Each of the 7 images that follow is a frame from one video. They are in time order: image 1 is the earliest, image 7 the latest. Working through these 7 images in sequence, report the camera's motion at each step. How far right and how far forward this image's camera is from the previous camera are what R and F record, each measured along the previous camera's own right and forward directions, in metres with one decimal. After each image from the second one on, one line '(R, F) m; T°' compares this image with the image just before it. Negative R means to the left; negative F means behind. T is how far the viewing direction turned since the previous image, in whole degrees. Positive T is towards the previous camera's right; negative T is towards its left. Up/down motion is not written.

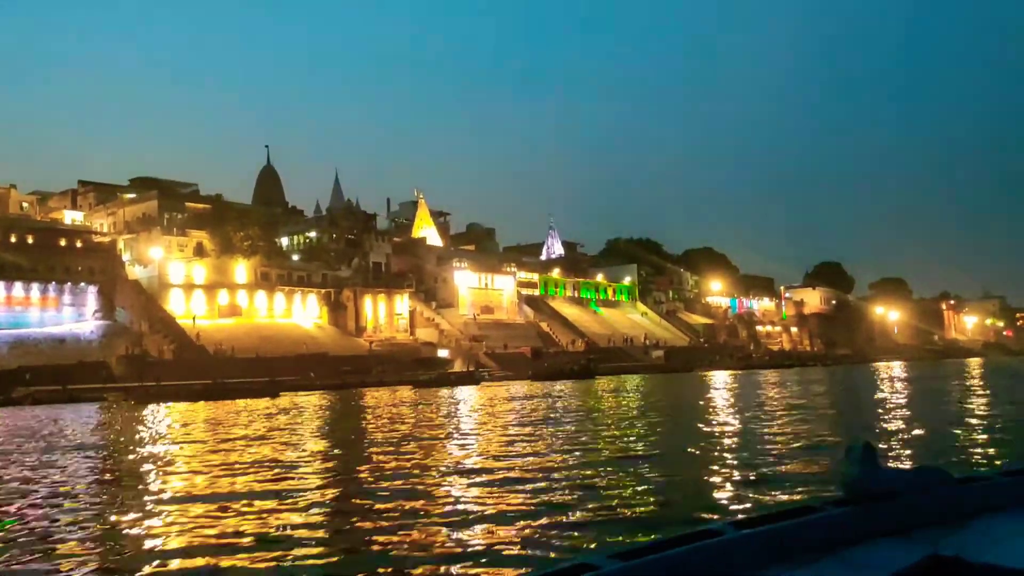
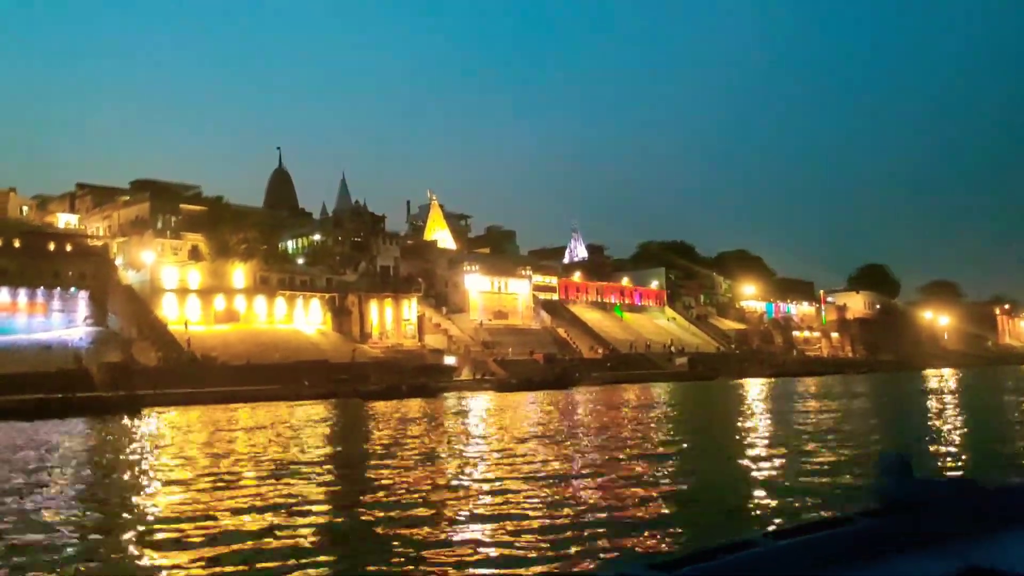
(+1.8, +2.4) m; -3°
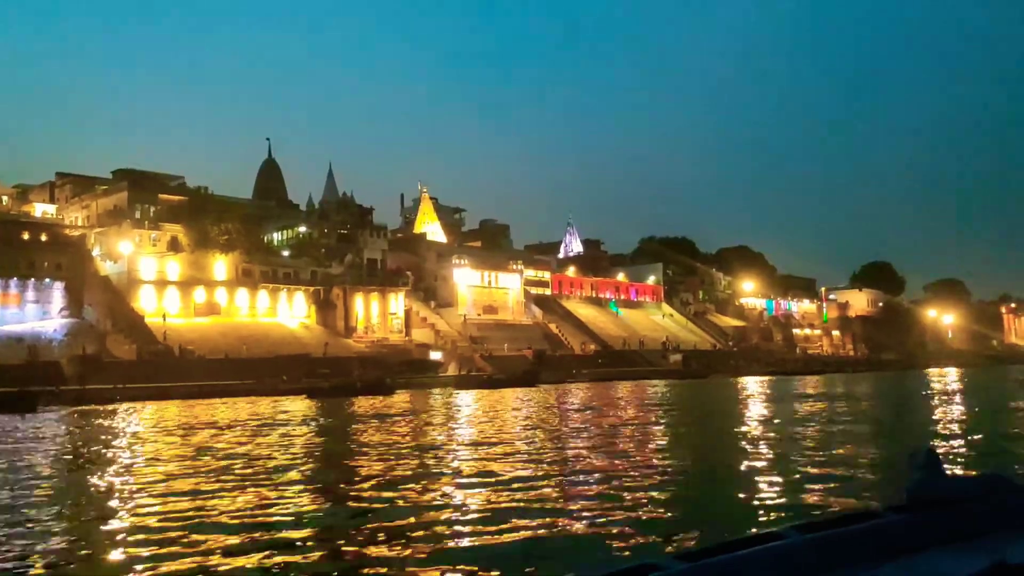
(+1.0, +1.0) m; 0°
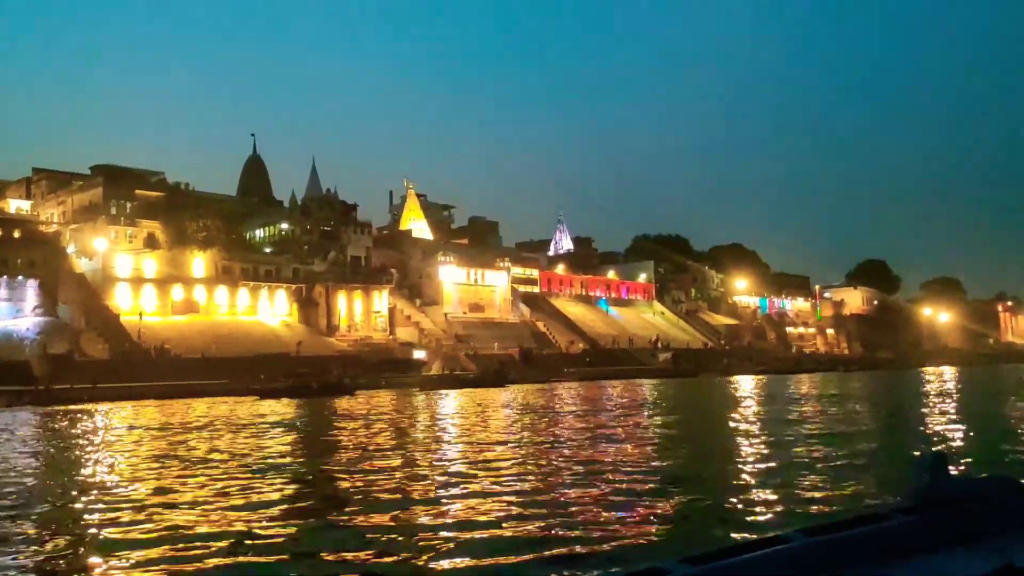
(+0.7, +0.7) m; 0°
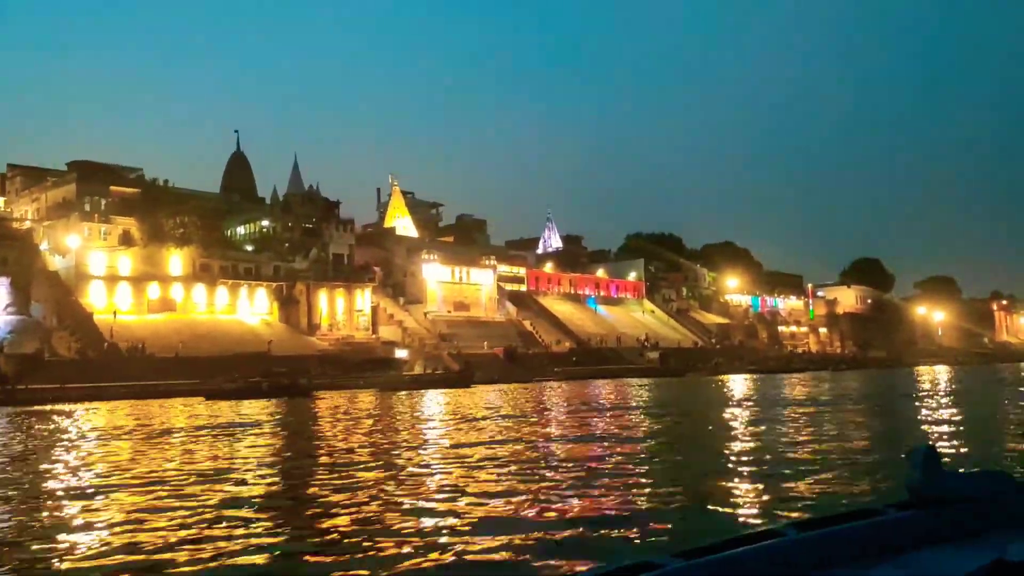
(+0.7, +0.7) m; 0°
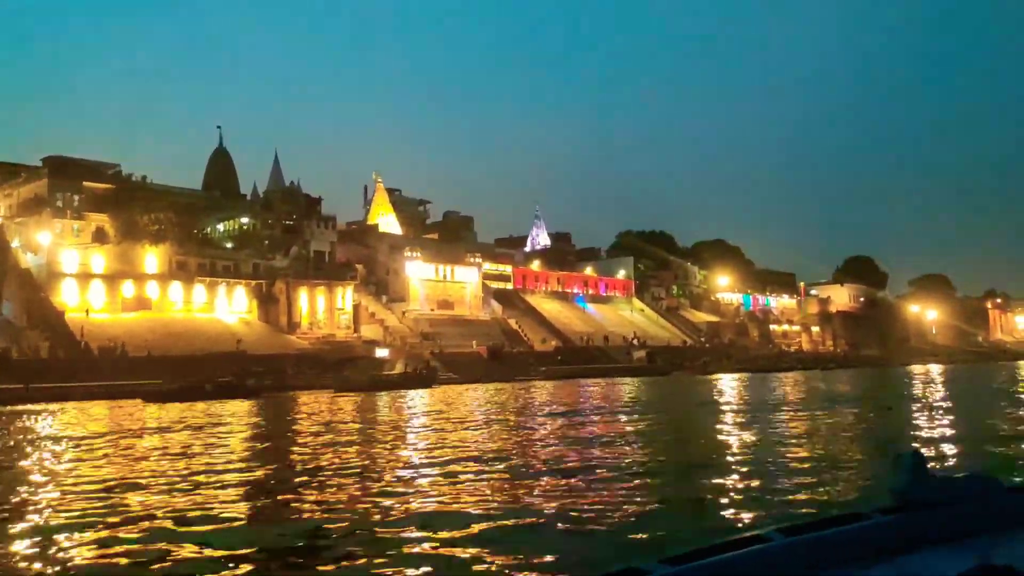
(+0.7, +0.7) m; 0°
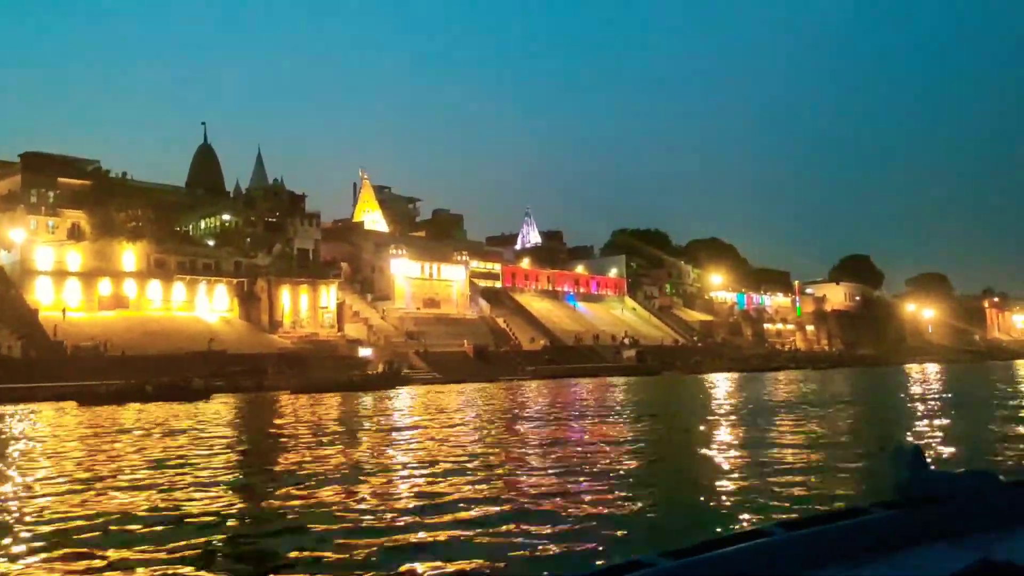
(+0.7, +0.7) m; 0°
